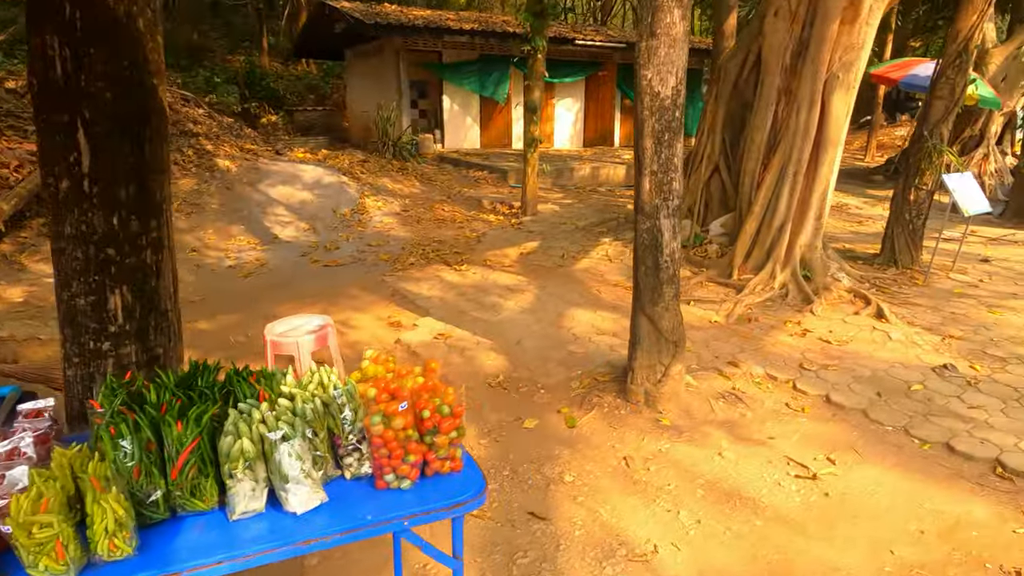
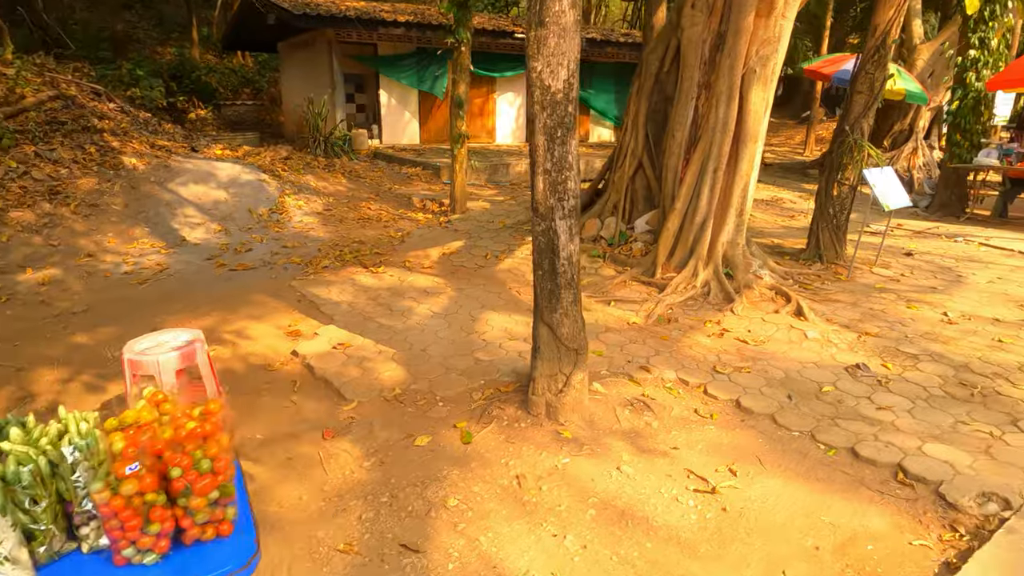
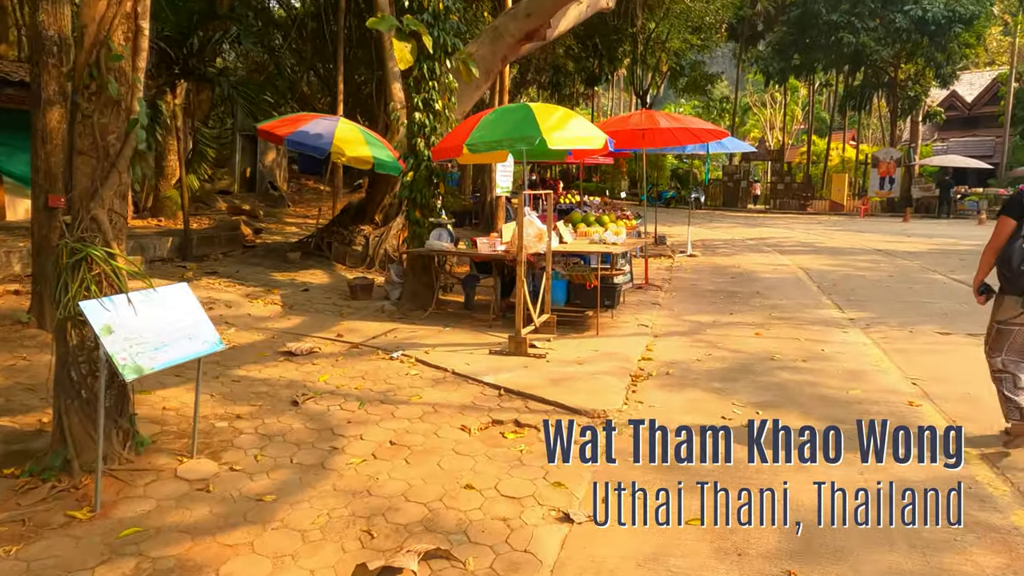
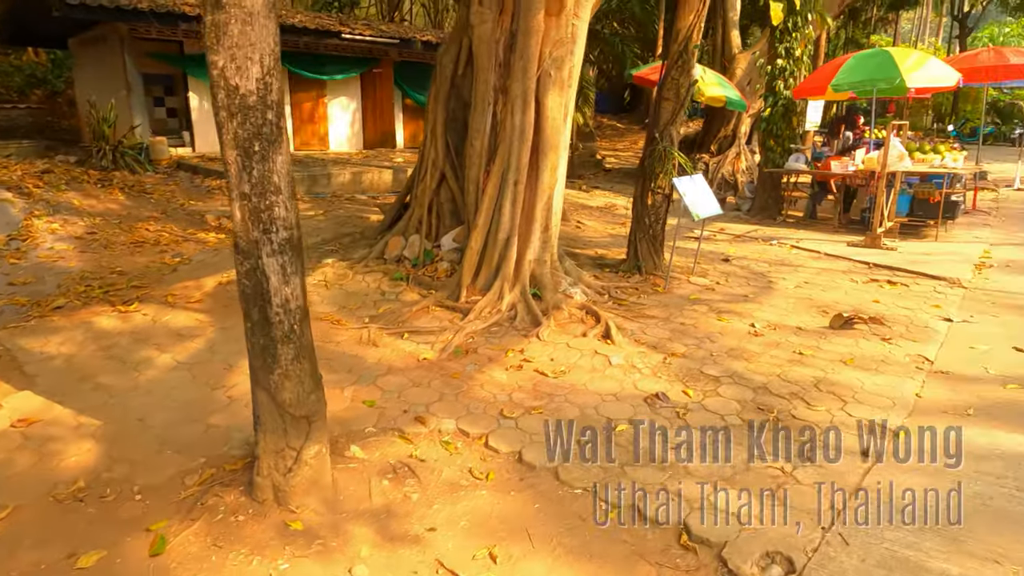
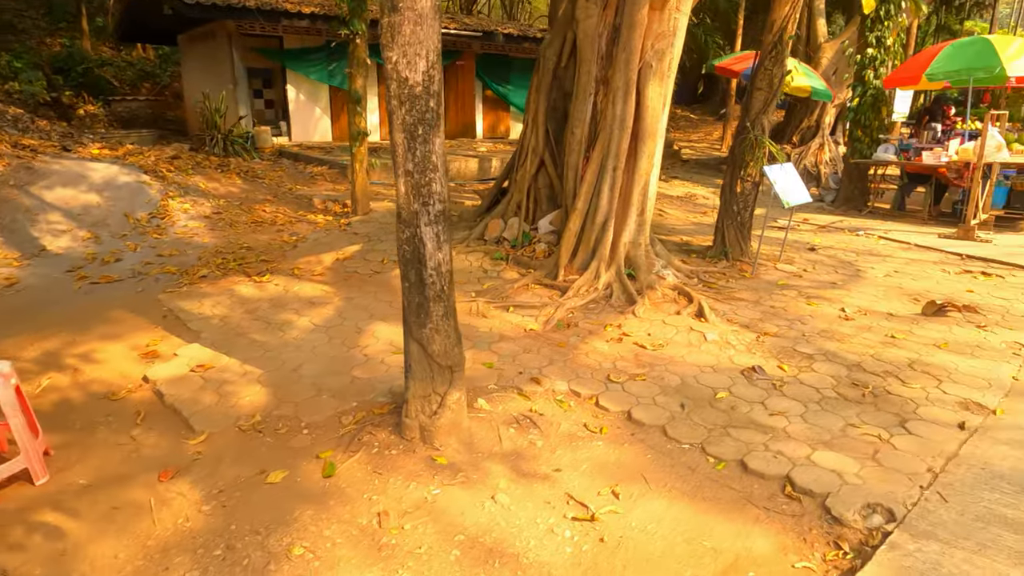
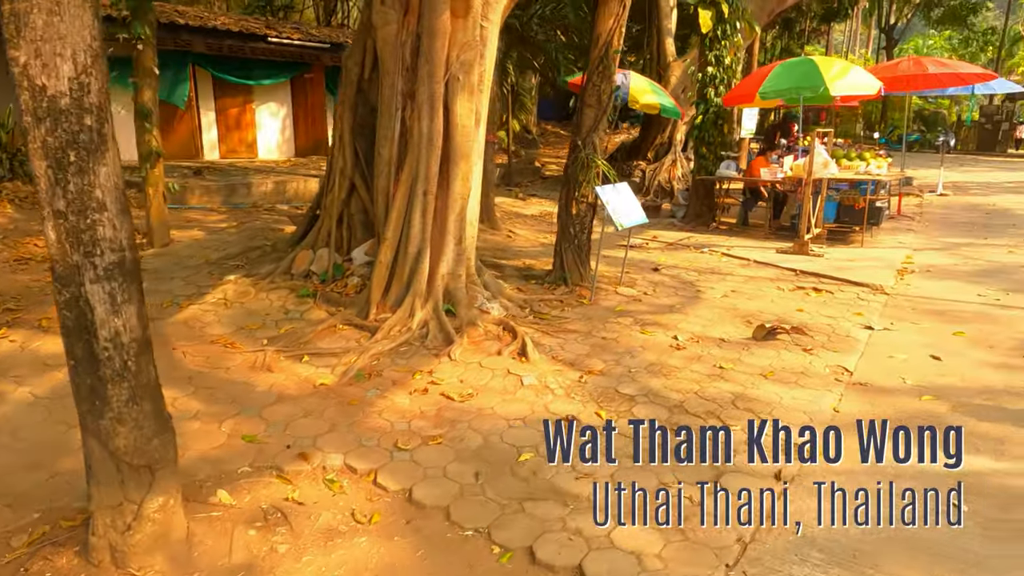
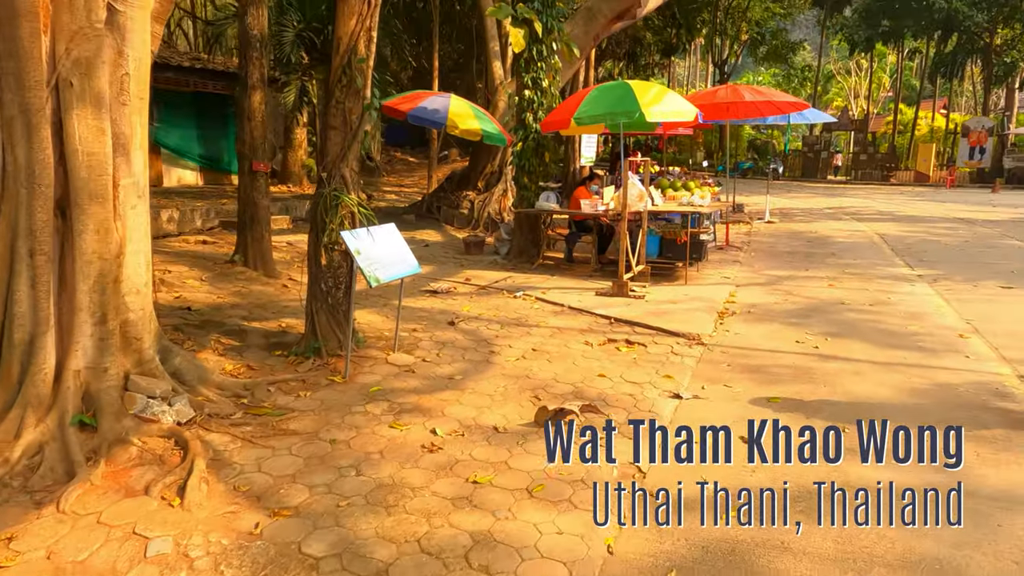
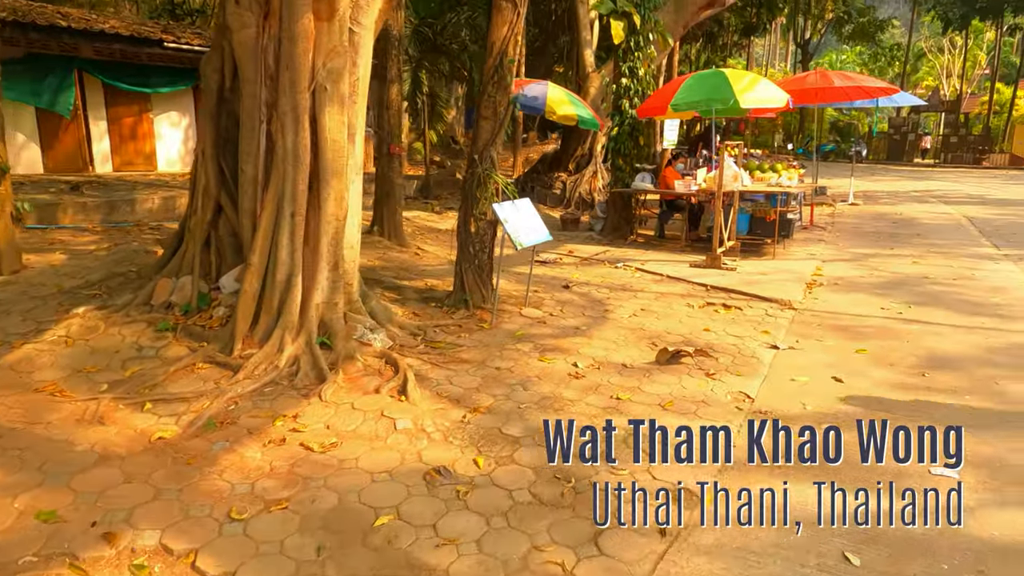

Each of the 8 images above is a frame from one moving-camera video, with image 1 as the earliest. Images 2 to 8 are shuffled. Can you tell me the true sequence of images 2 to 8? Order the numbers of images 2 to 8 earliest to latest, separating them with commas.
2, 5, 4, 6, 8, 7, 3
